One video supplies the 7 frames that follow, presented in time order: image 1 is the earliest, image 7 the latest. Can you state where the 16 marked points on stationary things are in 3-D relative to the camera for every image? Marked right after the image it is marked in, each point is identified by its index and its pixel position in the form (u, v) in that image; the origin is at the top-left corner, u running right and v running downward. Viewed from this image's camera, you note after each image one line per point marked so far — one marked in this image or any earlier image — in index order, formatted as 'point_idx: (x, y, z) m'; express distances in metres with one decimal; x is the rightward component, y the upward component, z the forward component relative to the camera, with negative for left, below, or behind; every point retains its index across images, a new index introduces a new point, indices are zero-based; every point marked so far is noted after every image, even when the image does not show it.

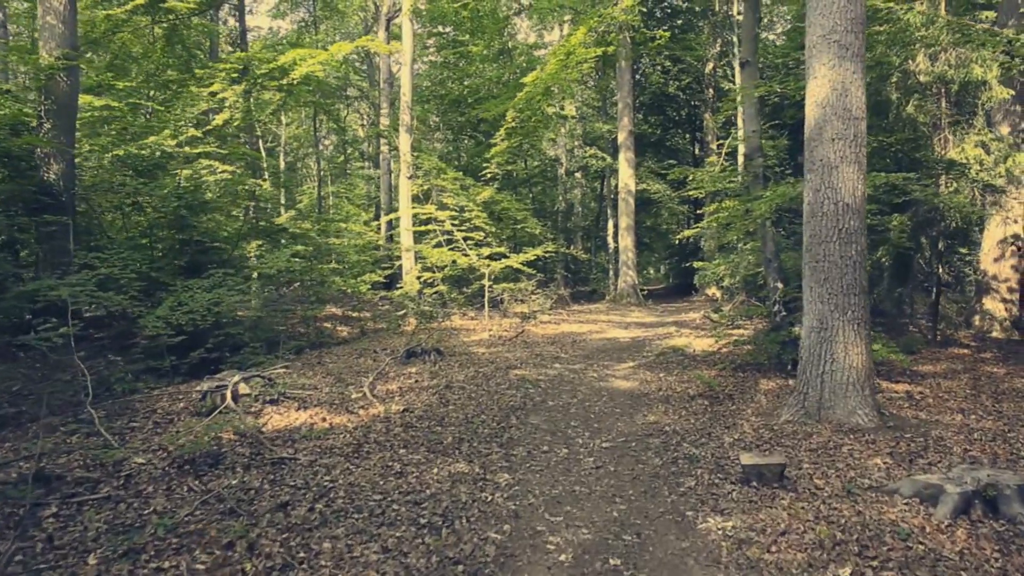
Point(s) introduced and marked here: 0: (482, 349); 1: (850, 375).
0: (-0.7, -1.4, +12.8) m
1: (+3.5, -0.9, +5.9) m
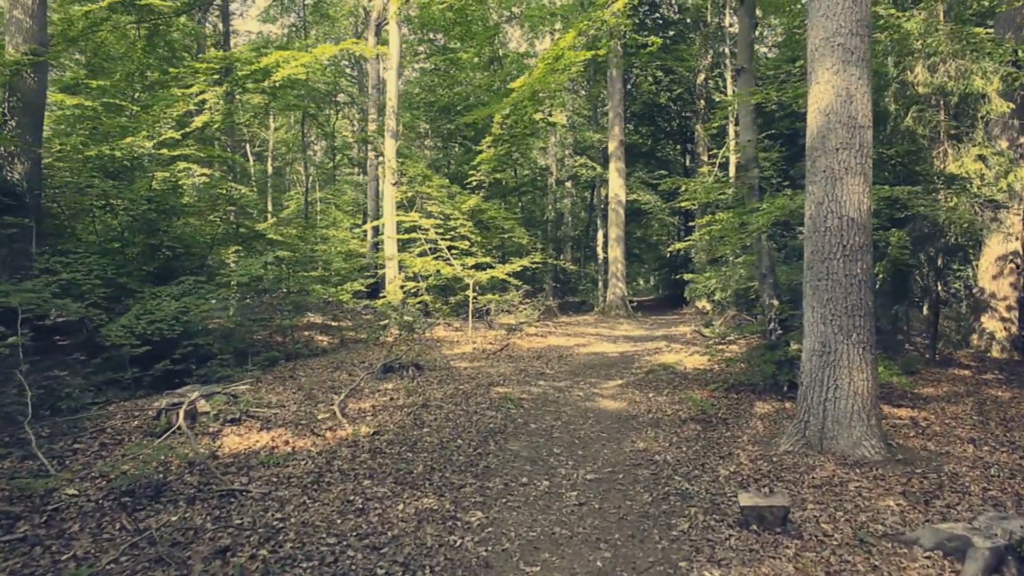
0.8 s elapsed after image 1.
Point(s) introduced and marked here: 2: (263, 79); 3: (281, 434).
0: (-1.0, -1.6, +12.3) m
1: (+3.3, -1.1, +5.4) m
2: (-7.9, +6.7, +18.3) m
3: (-2.8, -1.8, +7.0) m
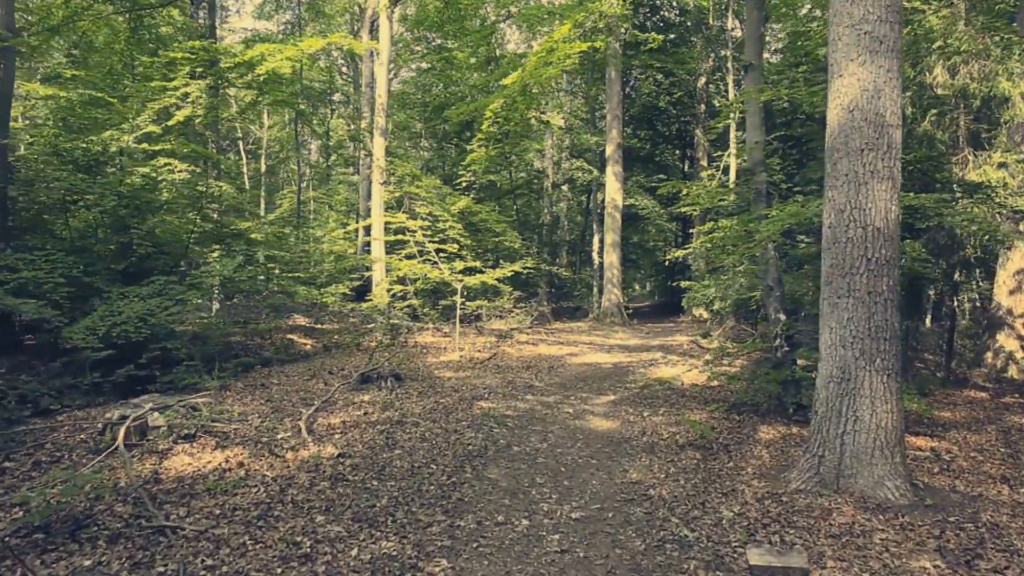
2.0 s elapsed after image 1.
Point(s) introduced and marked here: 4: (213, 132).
0: (-1.3, -1.7, +11.6) m
1: (+3.1, -1.3, +4.8) m
2: (-8.0, +6.7, +17.7) m
3: (-3.0, -1.8, +6.3) m
4: (-10.1, +5.3, +19.2) m
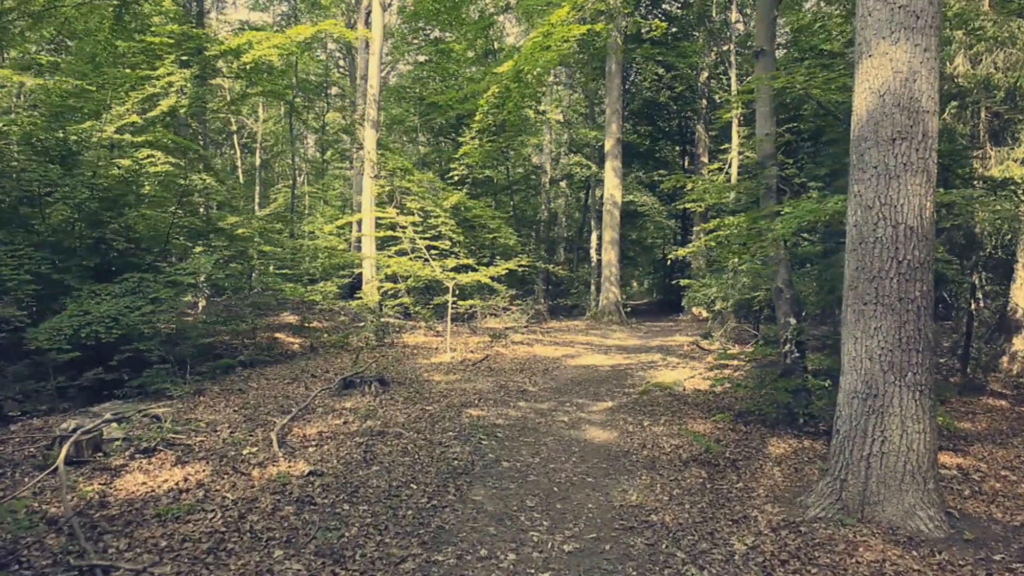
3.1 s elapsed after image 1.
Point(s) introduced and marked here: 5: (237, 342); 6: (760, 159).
0: (-1.4, -1.7, +11.1) m
1: (+3.0, -1.3, +4.3) m
2: (-8.2, +6.8, +17.0) m
3: (-3.1, -1.8, +5.8) m
4: (-10.2, +5.4, +18.6) m
5: (-6.4, -1.3, +13.3) m
6: (+3.5, +1.8, +8.0) m
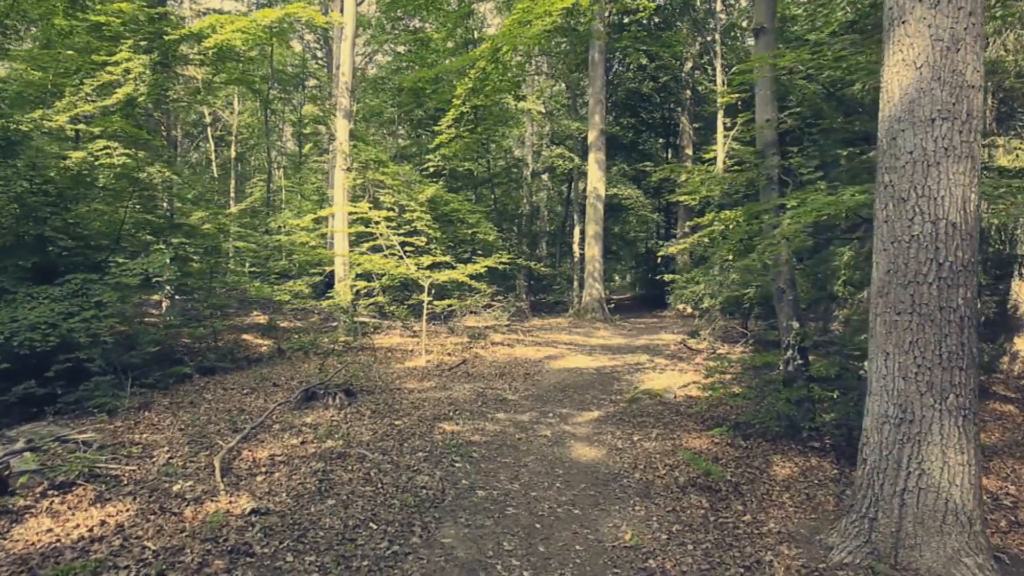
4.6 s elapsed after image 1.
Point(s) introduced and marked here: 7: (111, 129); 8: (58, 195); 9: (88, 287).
0: (-1.8, -1.7, +10.3) m
1: (+2.8, -1.3, +3.6) m
2: (-8.8, +6.8, +16.0) m
3: (-3.4, -1.9, +4.9) m
4: (-10.9, +5.4, +17.5) m
5: (-6.9, -1.3, +12.4) m
6: (+3.2, +1.8, +7.4) m
7: (-9.7, +3.9, +13.7) m
8: (-8.1, +1.7, +10.0) m
9: (-7.2, 0.0, +9.7) m
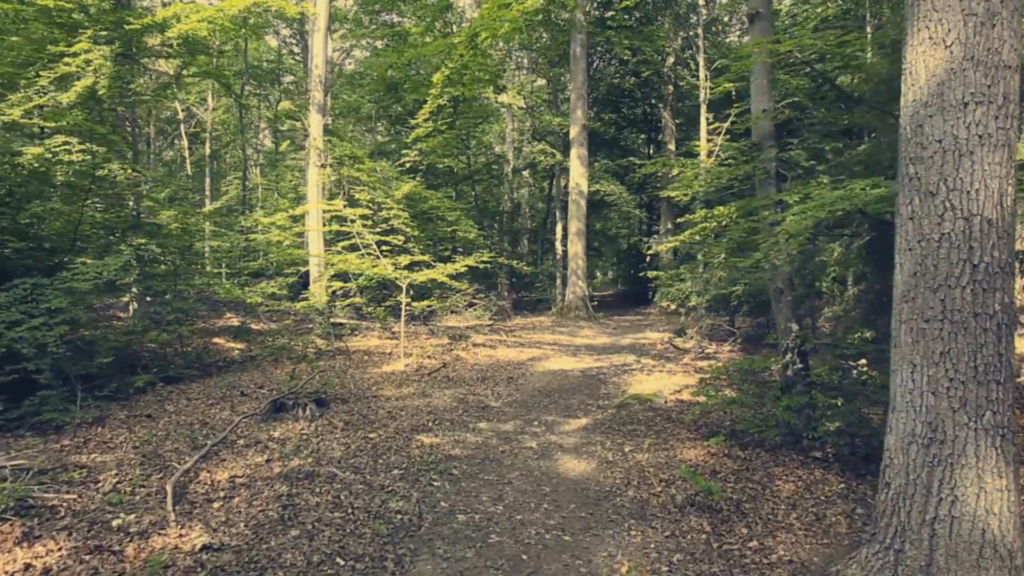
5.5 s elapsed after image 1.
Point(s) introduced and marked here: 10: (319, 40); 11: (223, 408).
0: (-2.1, -1.8, +9.8) m
1: (+2.7, -1.4, +3.2) m
2: (-9.3, +6.8, +15.1) m
3: (-3.5, -2.0, +4.4) m
4: (-11.5, +5.3, +16.6) m
5: (-7.3, -1.4, +11.7) m
6: (+2.9, +1.8, +7.0) m
7: (-10.2, +3.8, +12.9) m
8: (-8.4, +1.6, +9.3) m
9: (-7.5, -0.1, +8.9) m
10: (-5.4, +6.8, +15.6) m
11: (-4.4, -1.8, +8.7) m
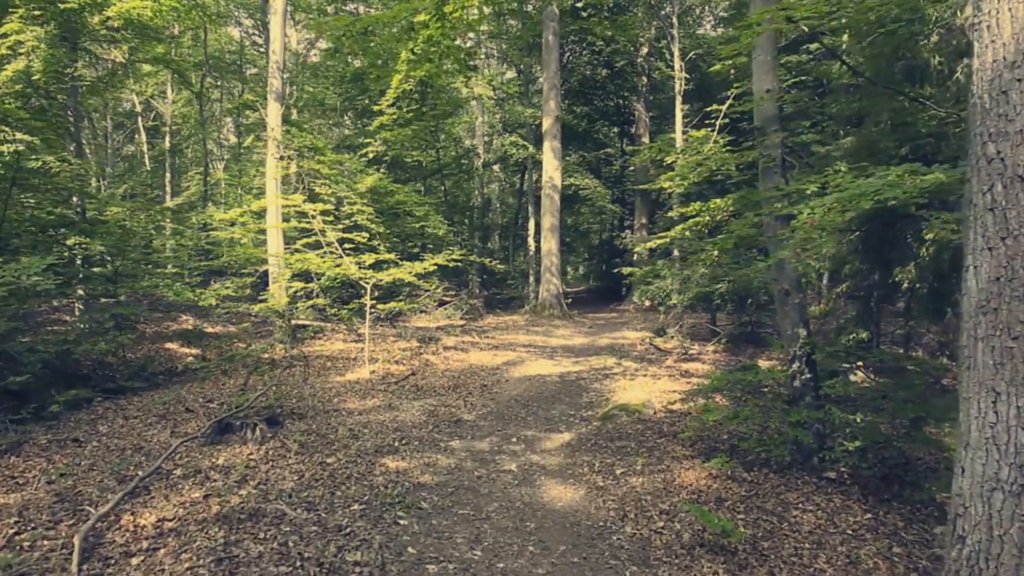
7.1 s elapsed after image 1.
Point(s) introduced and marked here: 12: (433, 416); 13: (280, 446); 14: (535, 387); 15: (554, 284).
0: (-2.5, -1.8, +8.9) m
1: (+2.6, -1.4, +2.6) m
2: (-10.0, +6.7, +13.8) m
3: (-3.6, -2.1, +3.4) m
4: (-12.2, +5.2, +15.2) m
5: (-7.7, -1.4, +10.5) m
6: (+2.7, +1.8, +6.3) m
7: (-10.7, +3.7, +11.5) m
8: (-8.8, +1.5, +8.0) m
9: (-7.8, -0.2, +7.8) m
10: (-6.1, +6.8, +14.5) m
11: (-4.8, -1.9, +7.7) m
12: (-1.1, -1.9, +8.2) m
13: (-2.7, -1.9, +6.8) m
14: (+0.4, -1.8, +9.9) m
15: (+1.4, +0.1, +17.9) m
